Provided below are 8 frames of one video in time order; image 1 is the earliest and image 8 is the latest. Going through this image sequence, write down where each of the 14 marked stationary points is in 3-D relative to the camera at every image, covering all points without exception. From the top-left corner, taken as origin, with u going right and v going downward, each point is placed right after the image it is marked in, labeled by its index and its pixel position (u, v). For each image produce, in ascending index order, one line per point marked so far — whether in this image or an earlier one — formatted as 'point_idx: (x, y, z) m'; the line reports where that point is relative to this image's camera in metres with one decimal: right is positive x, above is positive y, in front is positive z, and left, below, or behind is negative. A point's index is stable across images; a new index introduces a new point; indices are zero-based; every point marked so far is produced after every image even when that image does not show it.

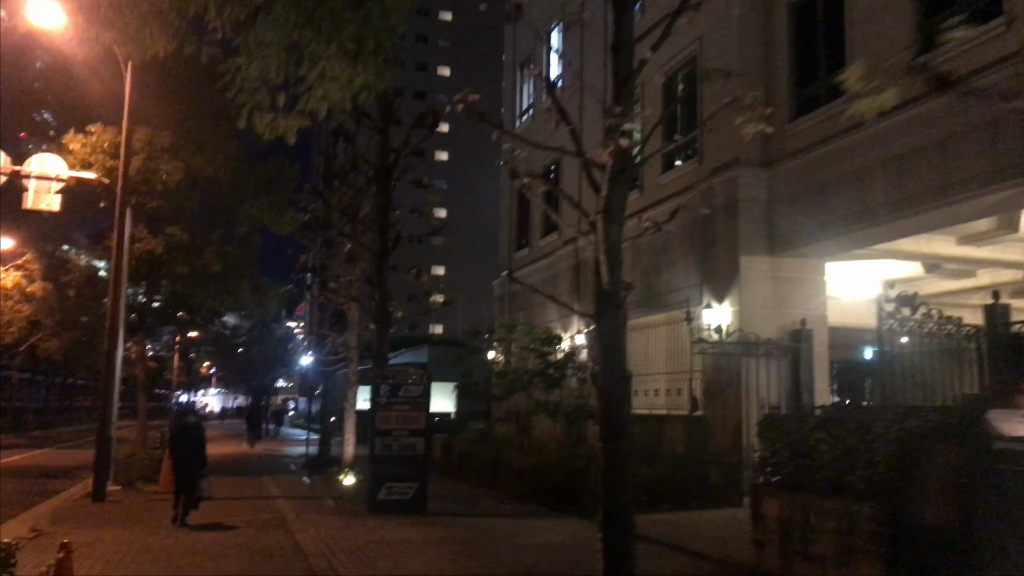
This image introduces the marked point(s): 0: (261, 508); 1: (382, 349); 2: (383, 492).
0: (-4.9, -4.2, +17.1) m
1: (-2.7, -1.3, +18.7) m
2: (-2.4, -3.8, +16.4) m
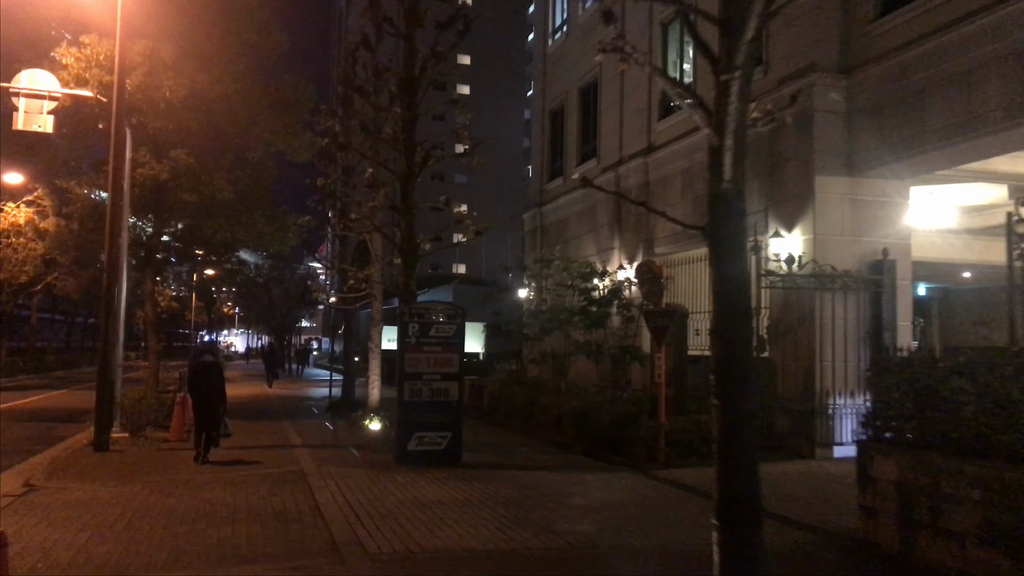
0: (-4.1, -2.9, +15.5) m
1: (-1.9, +0.1, +16.8) m
2: (-1.6, -2.5, +14.7) m
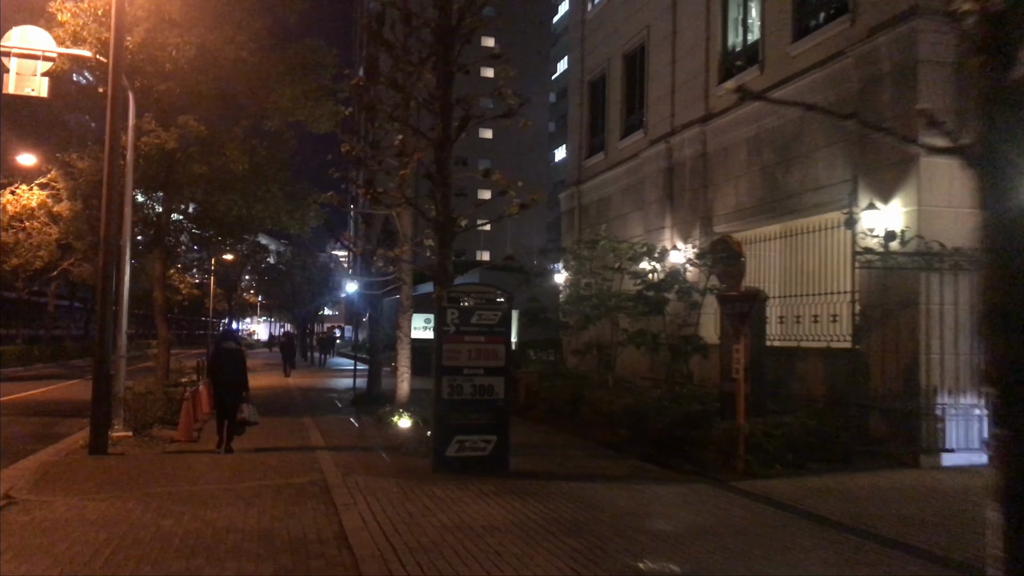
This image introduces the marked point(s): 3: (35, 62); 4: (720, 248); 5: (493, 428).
0: (-3.3, -2.6, +13.5) m
1: (-1.1, +0.4, +14.8) m
2: (-0.8, -2.3, +12.6) m
3: (-9.0, +4.3, +16.8) m
4: (+3.4, +0.6, +14.3) m
5: (-0.3, -2.0, +12.7) m
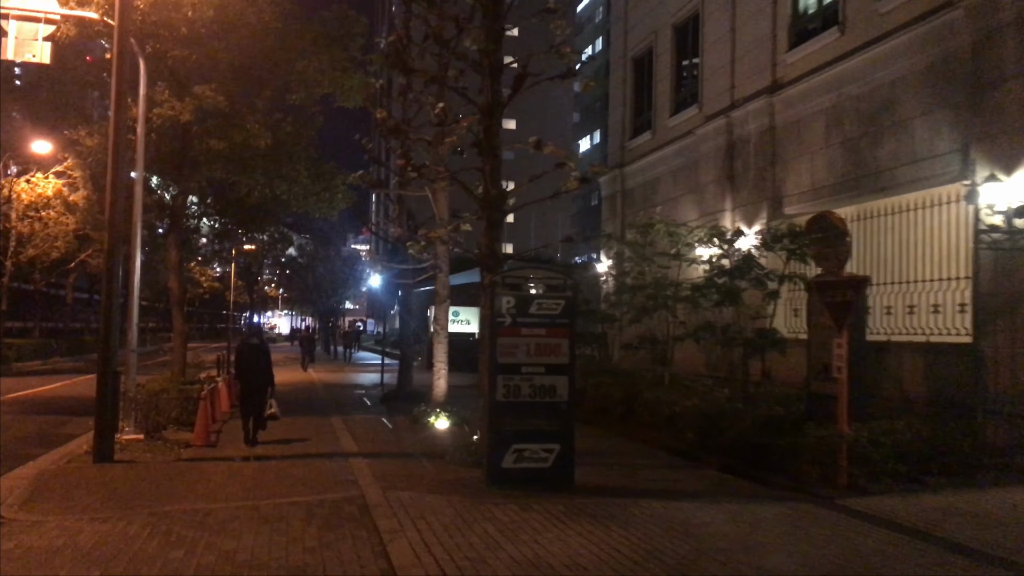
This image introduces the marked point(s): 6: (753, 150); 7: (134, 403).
0: (-2.4, -2.4, +11.8) m
1: (-0.2, +0.6, +13.0) m
2: (0.0, -2.1, +10.9) m
3: (-8.1, +4.5, +15.1) m
4: (+4.2, +0.8, +12.4) m
5: (+0.6, -1.8, +10.9) m
6: (+5.2, +3.0, +19.2) m
7: (-6.4, -2.0, +15.0) m
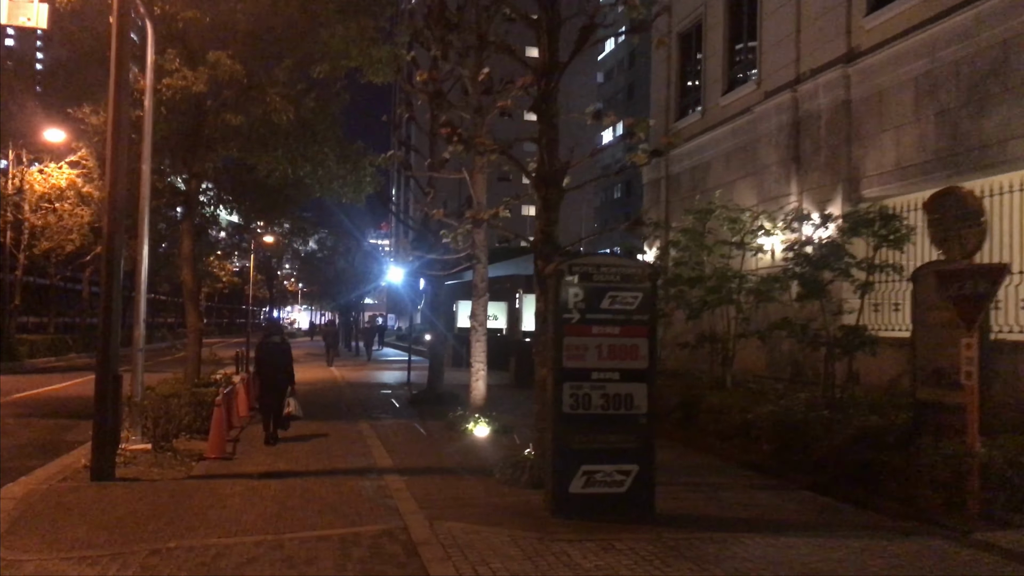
0: (-1.7, -2.3, +10.1) m
1: (+0.5, +0.7, +11.2) m
2: (+0.7, -2.0, +9.1) m
3: (-7.3, +4.6, +13.5) m
4: (+4.9, +0.9, +10.5) m
5: (+1.3, -1.7, +9.2) m
6: (+6.1, +3.2, +17.4) m
7: (-5.6, -1.8, +13.3) m
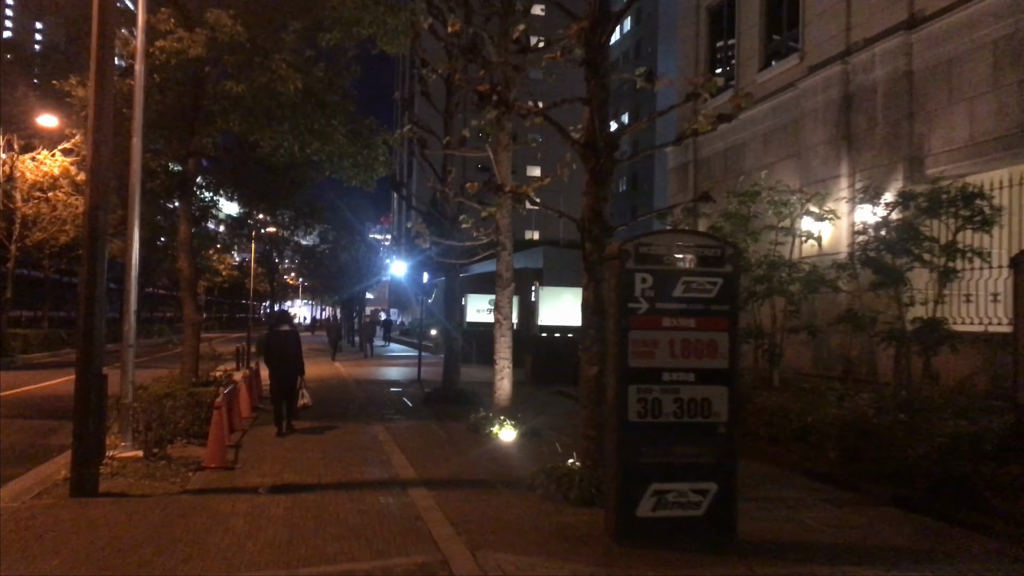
0: (-1.2, -2.2, +8.6) m
1: (+1.0, +0.8, +9.7) m
2: (+1.2, -1.8, +7.6) m
3: (-6.8, +4.8, +12.0) m
4: (+5.4, +1.1, +9.0) m
5: (+1.7, -1.6, +7.7) m
6: (+6.6, +3.3, +15.9) m
7: (-5.1, -1.7, +11.9) m
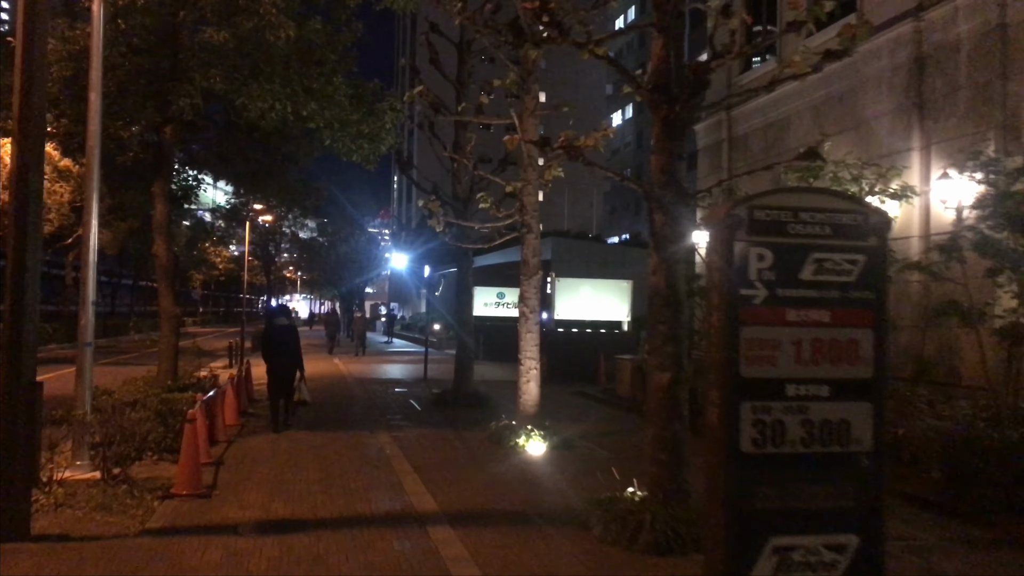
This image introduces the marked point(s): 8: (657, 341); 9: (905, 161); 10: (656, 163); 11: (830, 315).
0: (-0.8, -2.1, +6.5) m
1: (+1.4, +1.0, +7.6) m
2: (+1.6, -1.7, +5.5) m
3: (-6.4, +4.9, +9.9) m
4: (+5.9, +1.2, +6.9) m
5: (+2.2, -1.5, +5.6) m
6: (+7.0, +3.5, +13.7) m
7: (-4.7, -1.5, +9.8) m
8: (+1.2, -0.5, +7.5) m
9: (+6.6, +2.1, +14.8) m
10: (+1.3, +1.1, +7.6) m
11: (+2.0, -0.2, +5.7) m
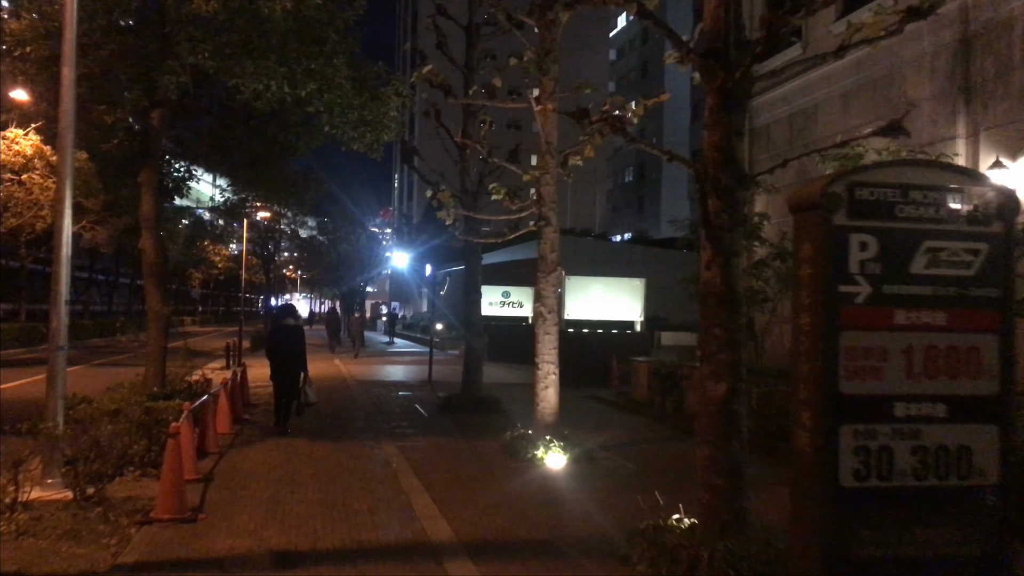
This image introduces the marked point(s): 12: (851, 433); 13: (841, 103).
0: (-0.6, -2.0, +5.5) m
1: (+1.7, +1.0, +6.6) m
2: (+1.8, -1.7, +4.5) m
3: (-6.2, +5.0, +8.8) m
4: (+6.1, +1.2, +5.9) m
5: (+2.4, -1.4, +4.6) m
6: (+7.2, +3.5, +12.7) m
7: (-4.5, -1.5, +8.7) m
8: (+1.5, -0.4, +6.4) m
9: (+6.8, +2.1, +13.8) m
10: (+1.5, +1.1, +6.5) m
11: (+2.3, -0.1, +4.6) m
12: (+1.7, -0.7, +4.5) m
13: (+6.3, +3.5, +16.8) m
